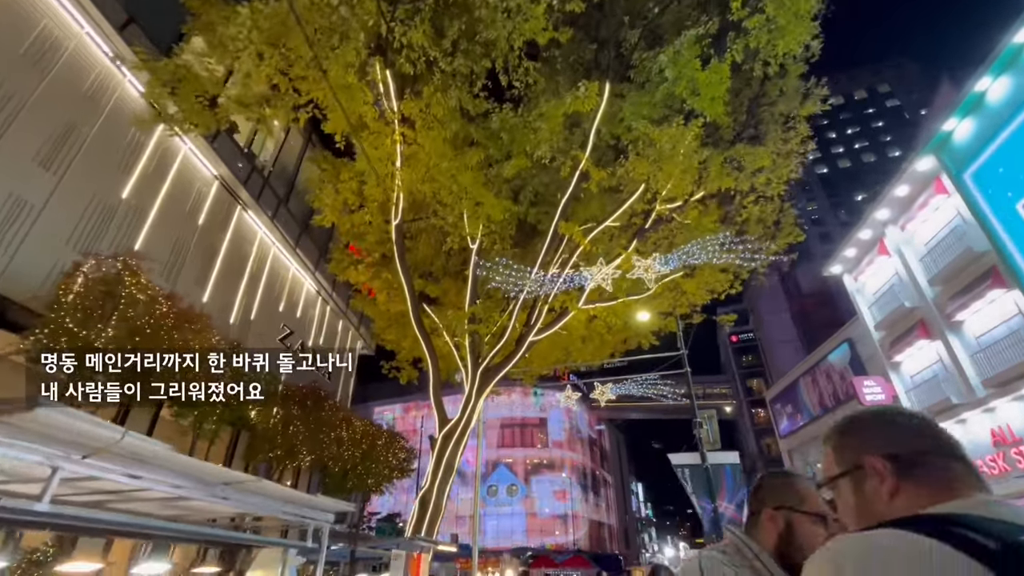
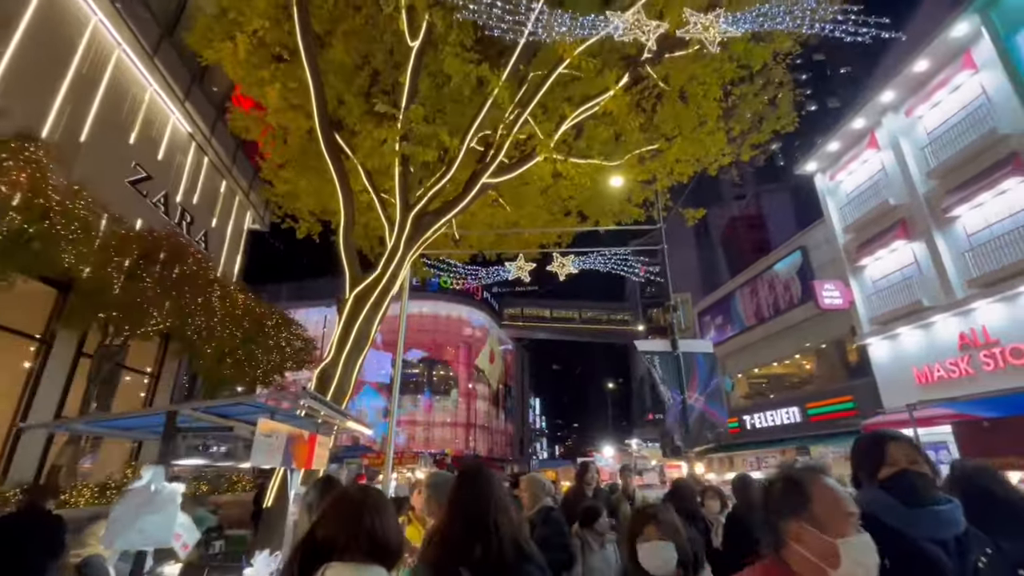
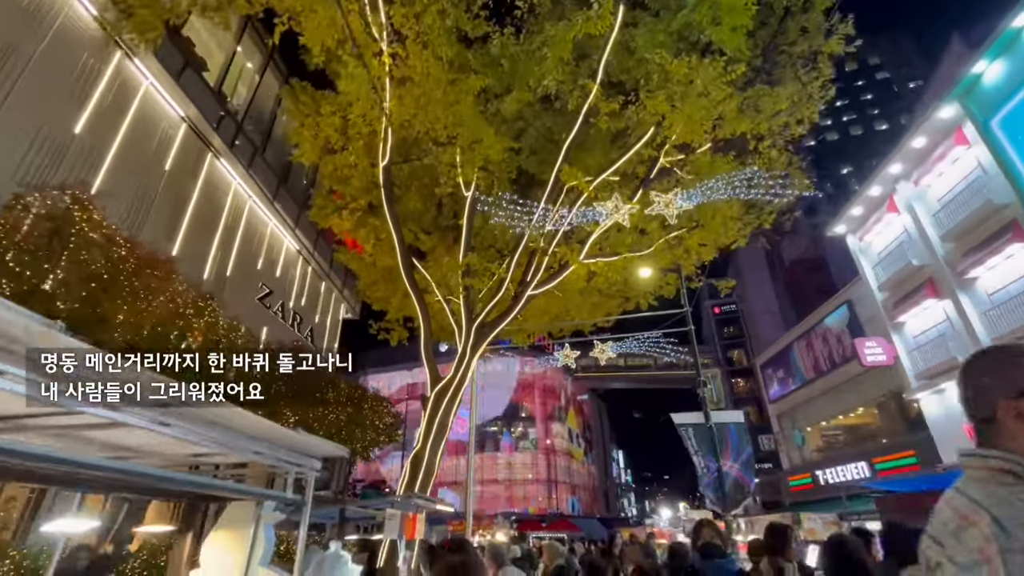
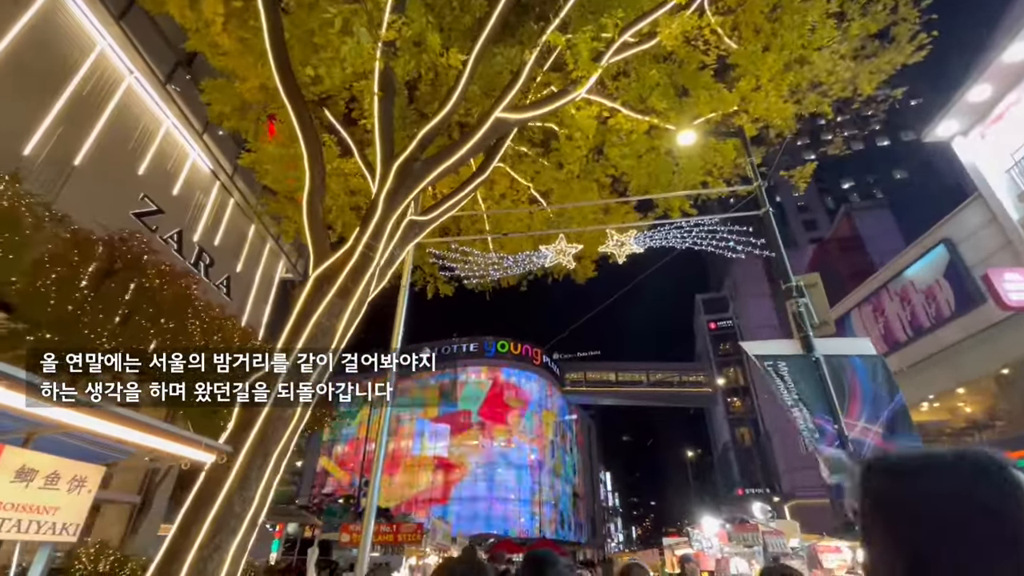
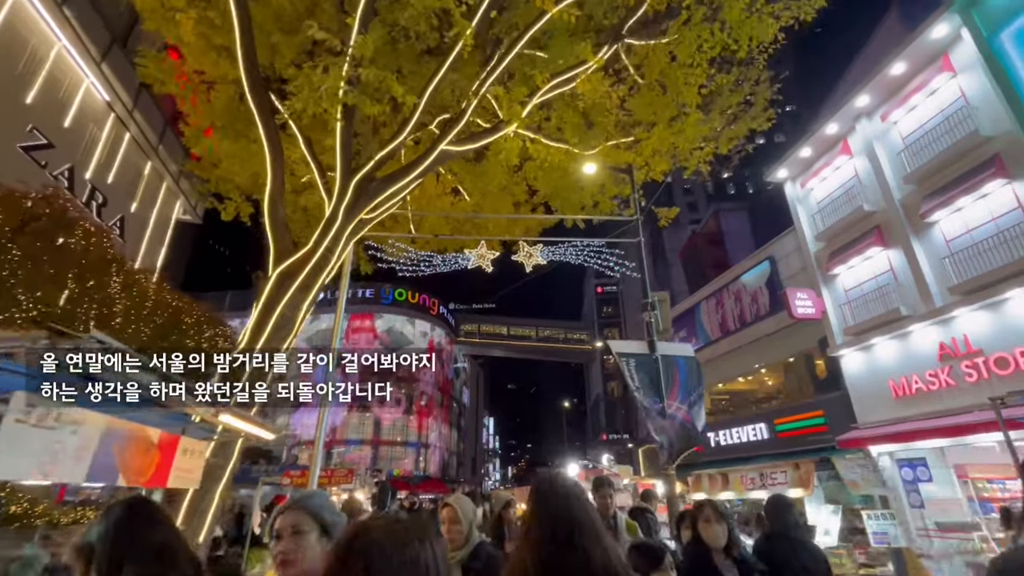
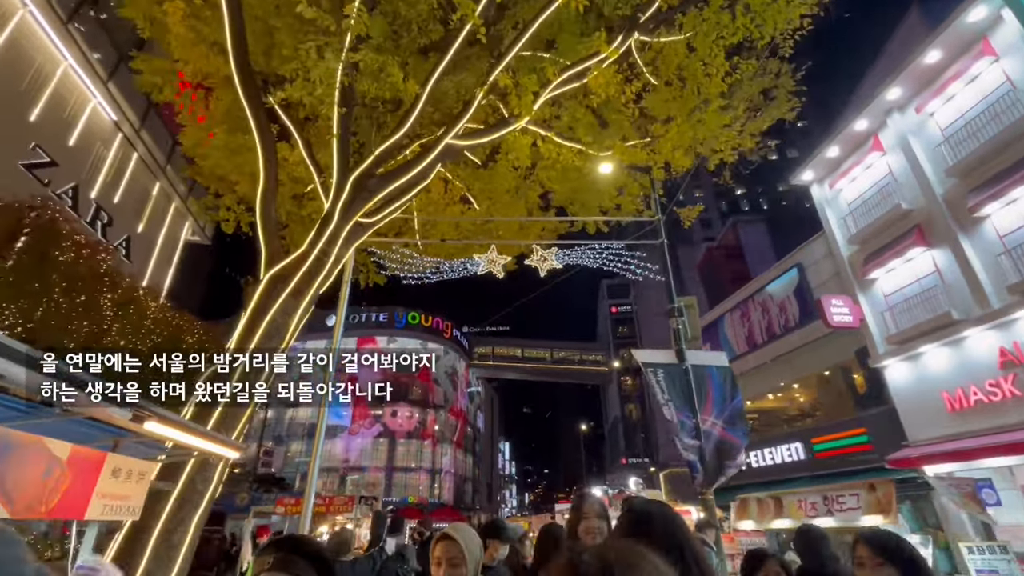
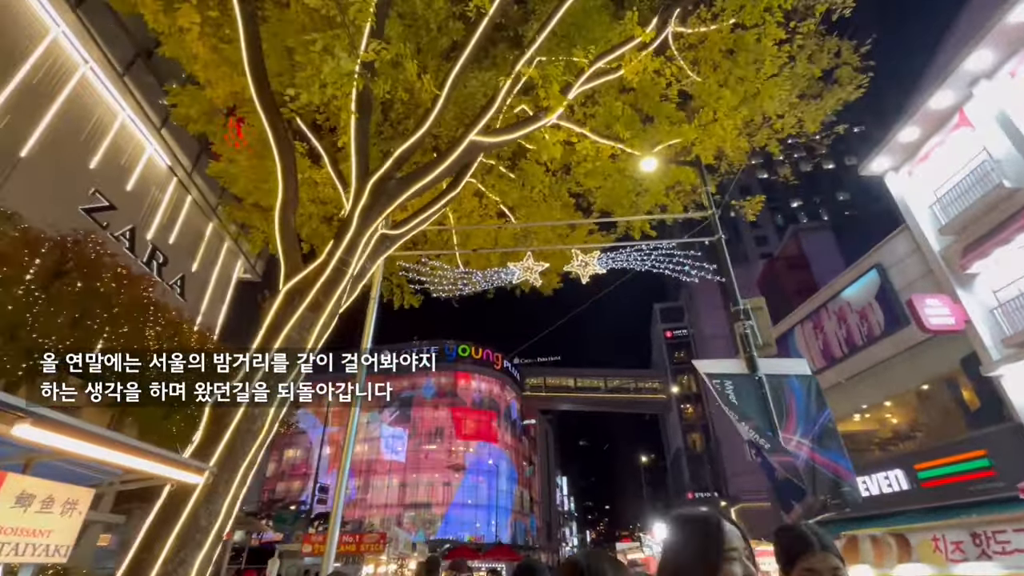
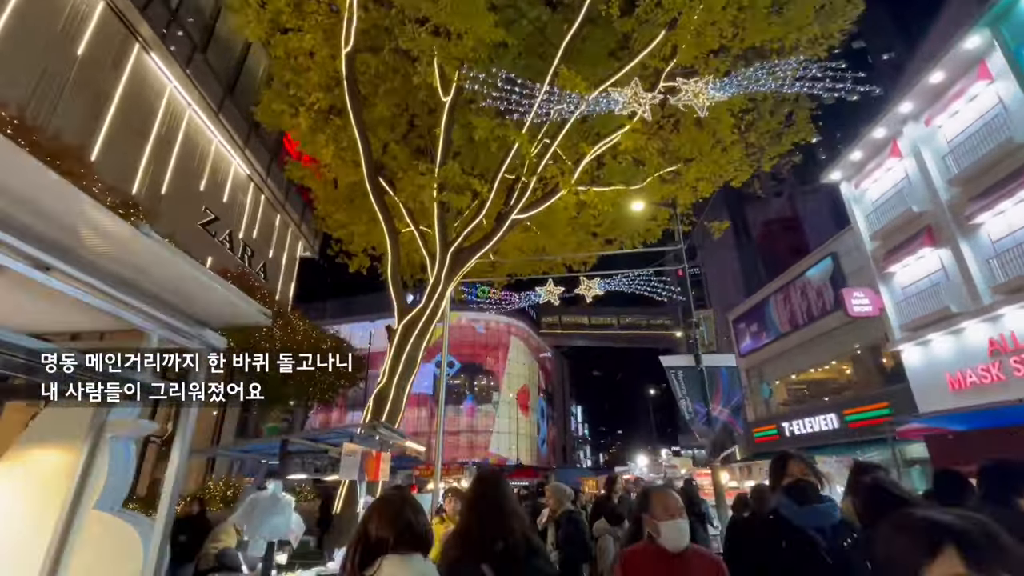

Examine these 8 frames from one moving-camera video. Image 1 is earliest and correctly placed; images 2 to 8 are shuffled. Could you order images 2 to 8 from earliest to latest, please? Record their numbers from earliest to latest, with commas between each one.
3, 8, 2, 5, 6, 7, 4
